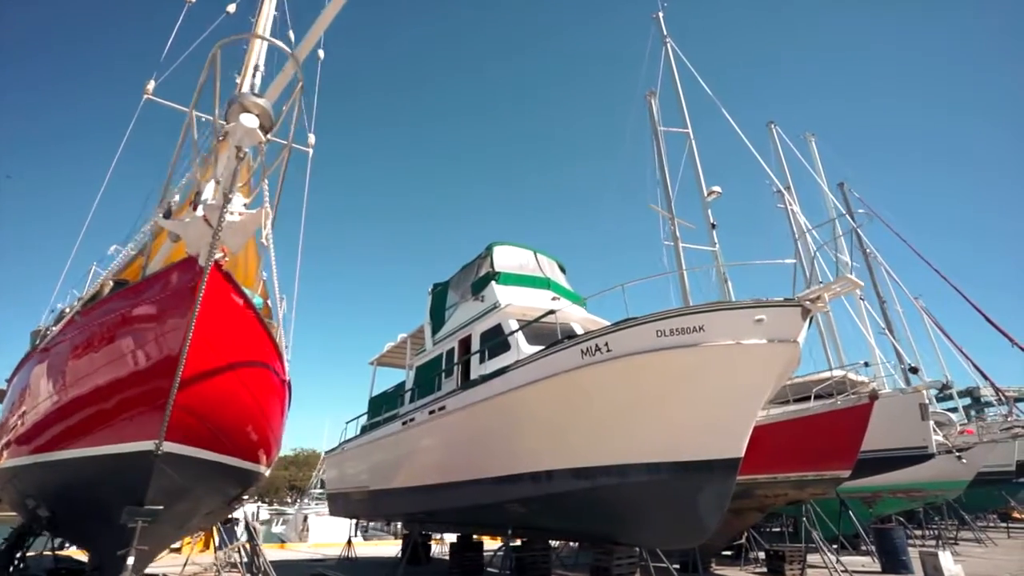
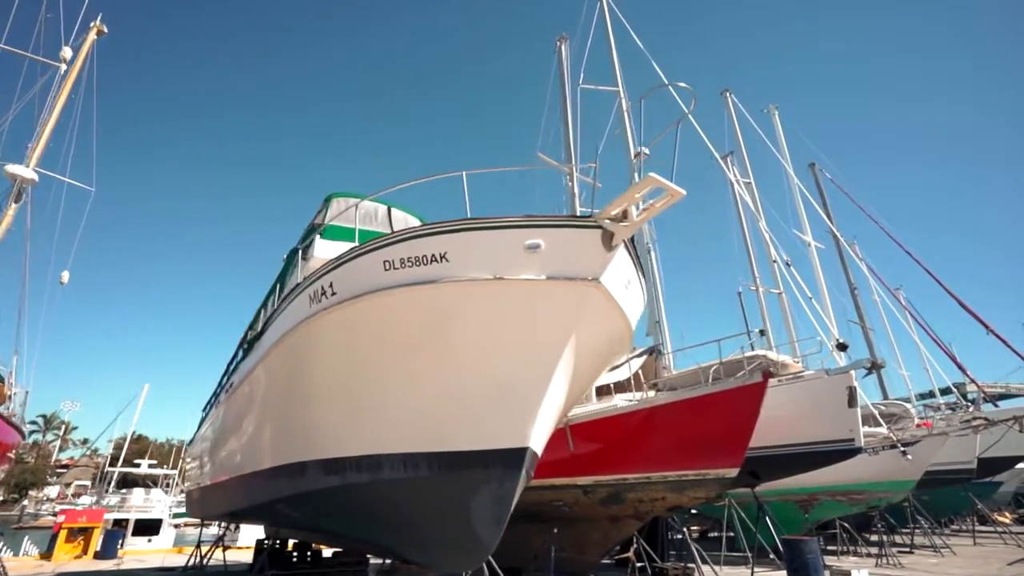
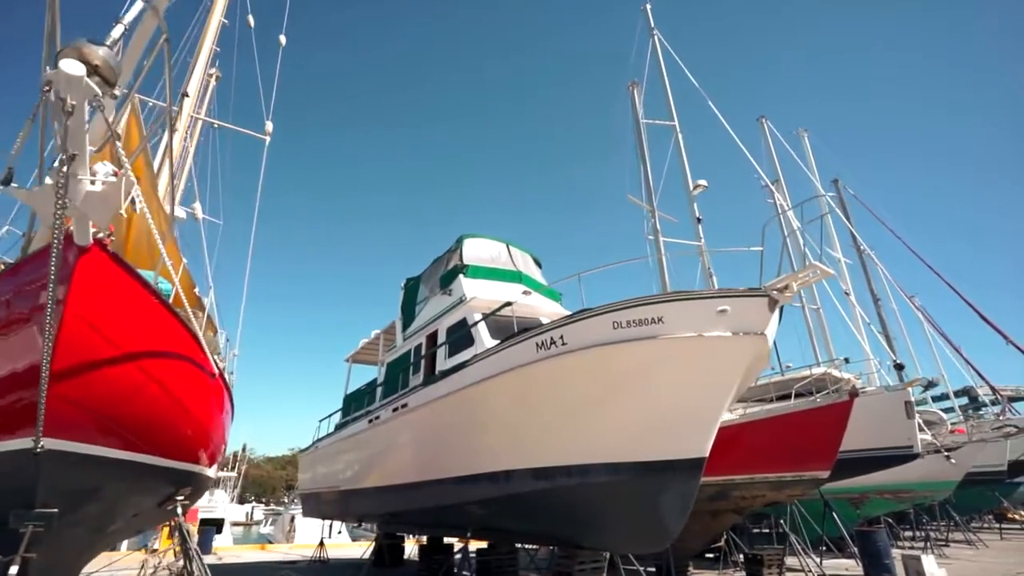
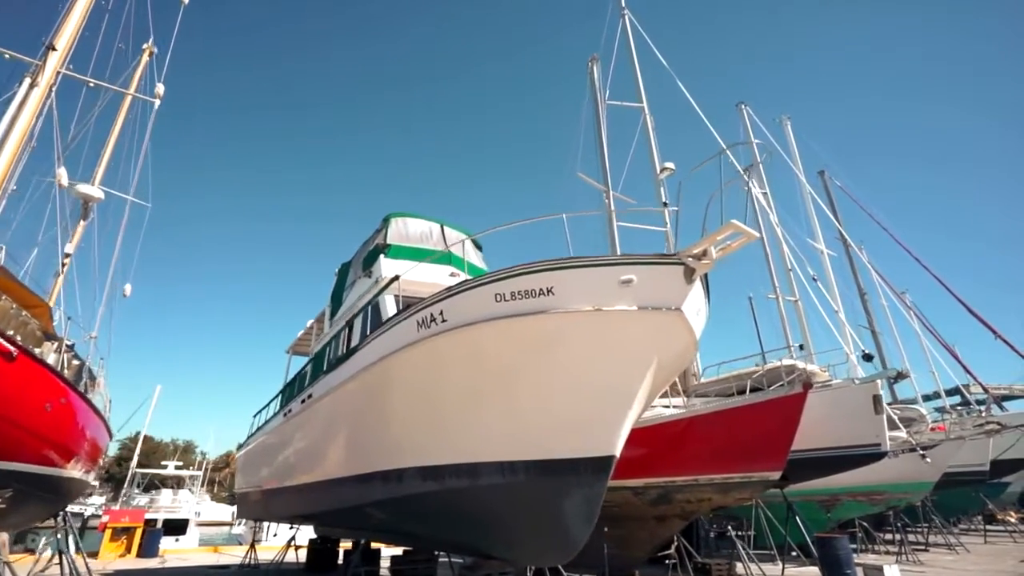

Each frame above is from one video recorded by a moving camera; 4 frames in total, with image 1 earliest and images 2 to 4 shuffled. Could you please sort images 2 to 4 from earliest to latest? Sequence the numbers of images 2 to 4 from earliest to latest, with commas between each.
3, 4, 2
